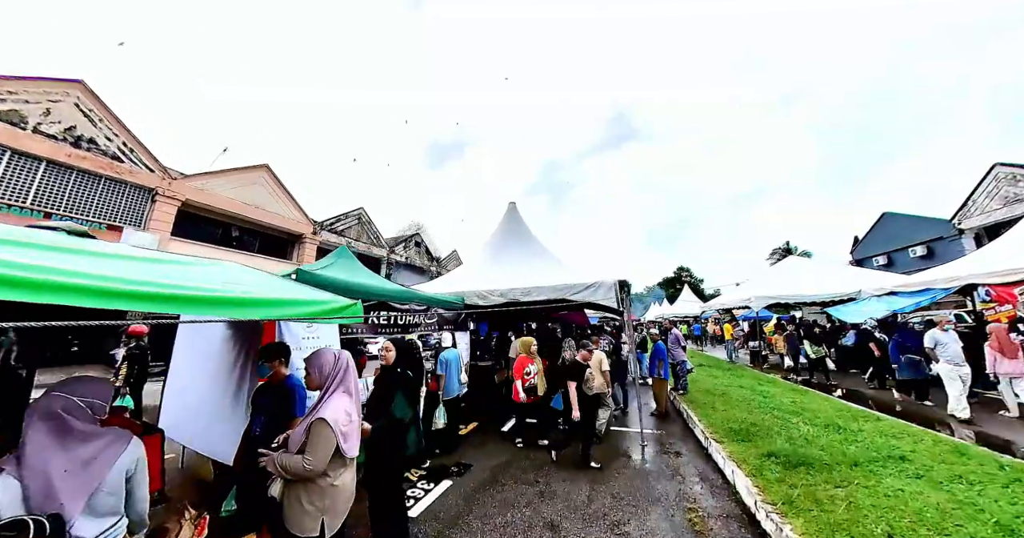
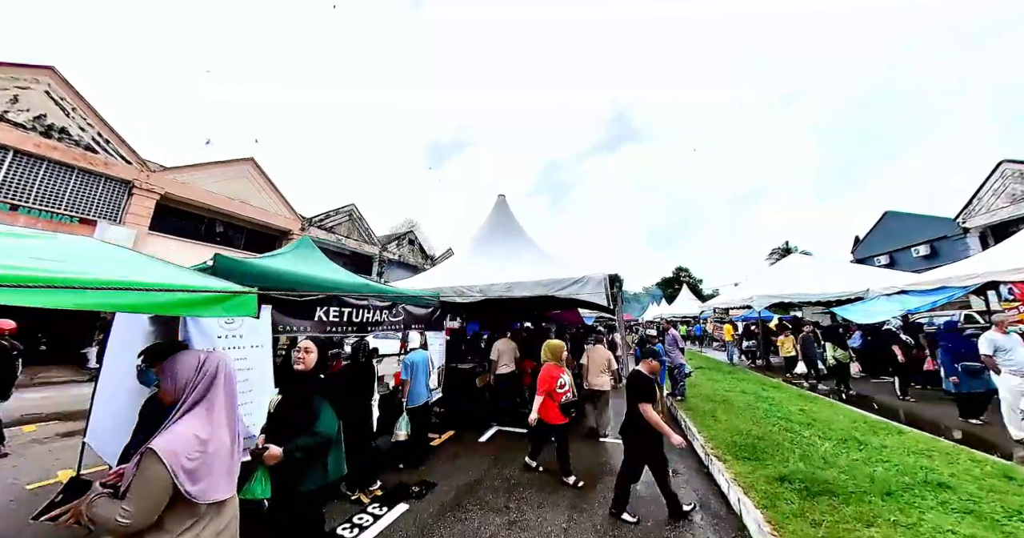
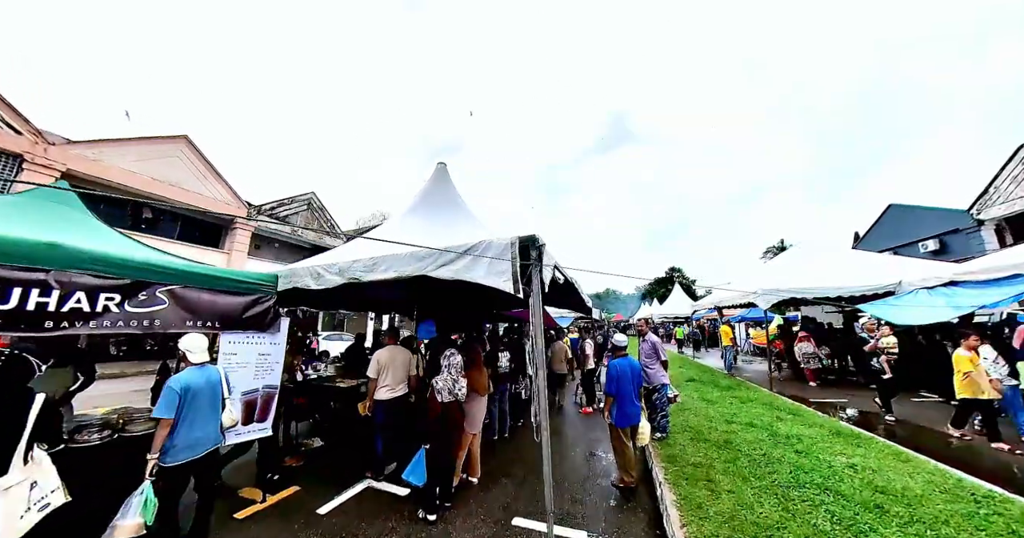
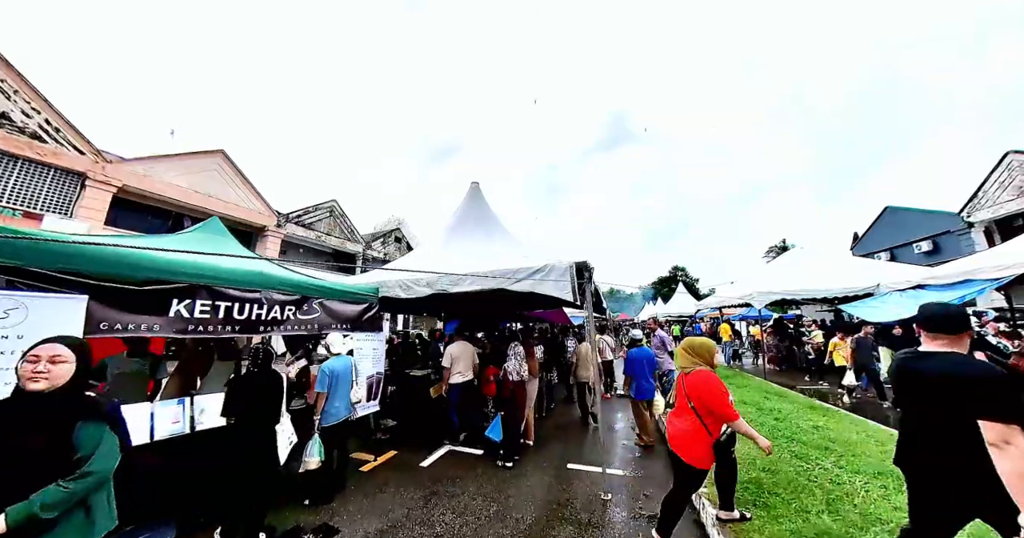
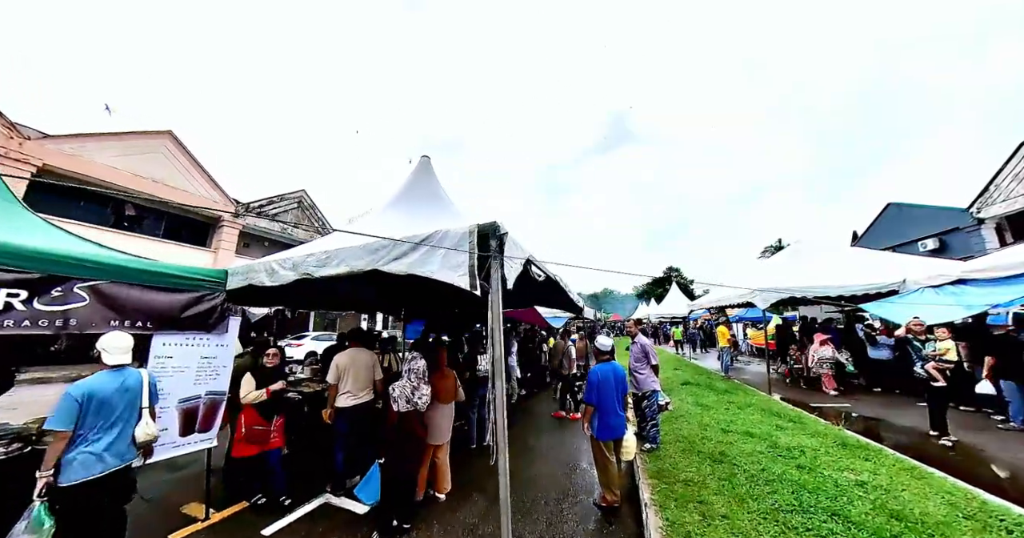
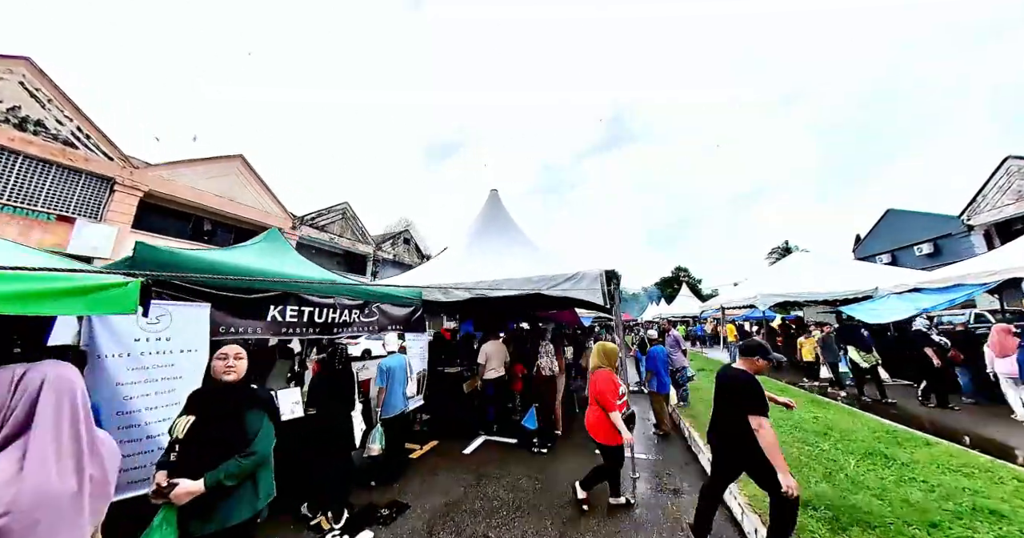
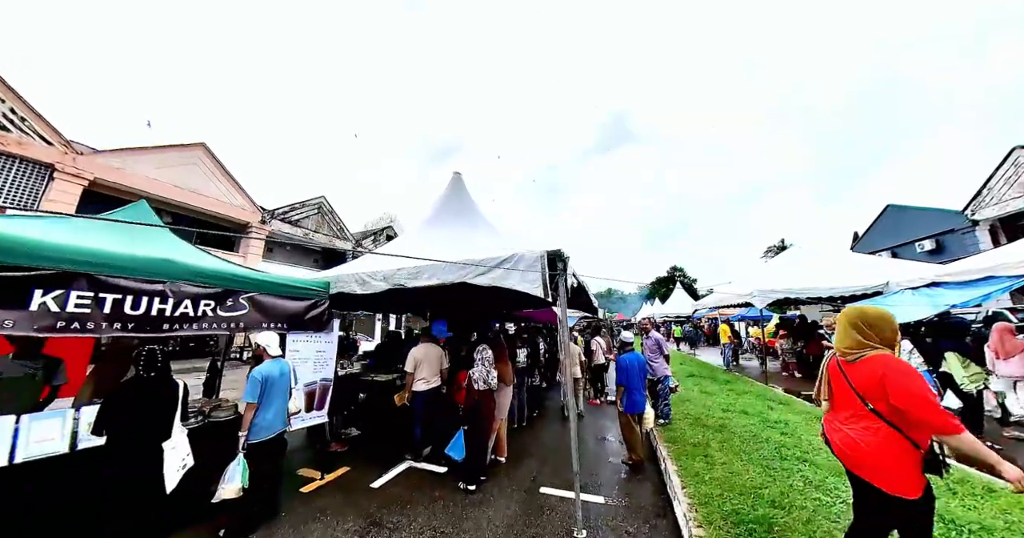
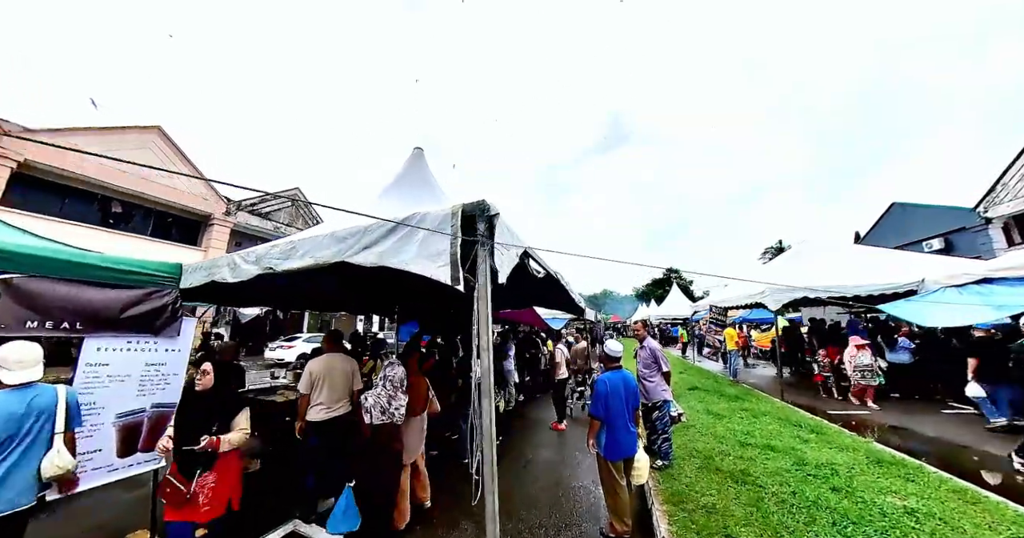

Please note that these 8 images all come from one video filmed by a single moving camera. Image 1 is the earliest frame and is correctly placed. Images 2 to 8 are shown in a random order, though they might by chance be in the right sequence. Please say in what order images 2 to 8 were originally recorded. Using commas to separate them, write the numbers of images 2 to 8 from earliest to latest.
2, 6, 4, 7, 3, 5, 8
